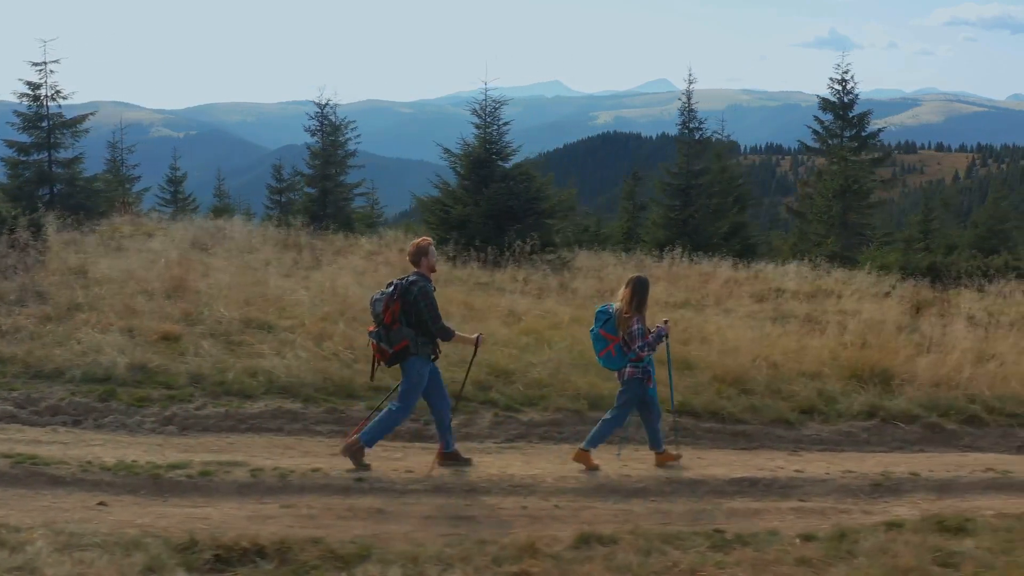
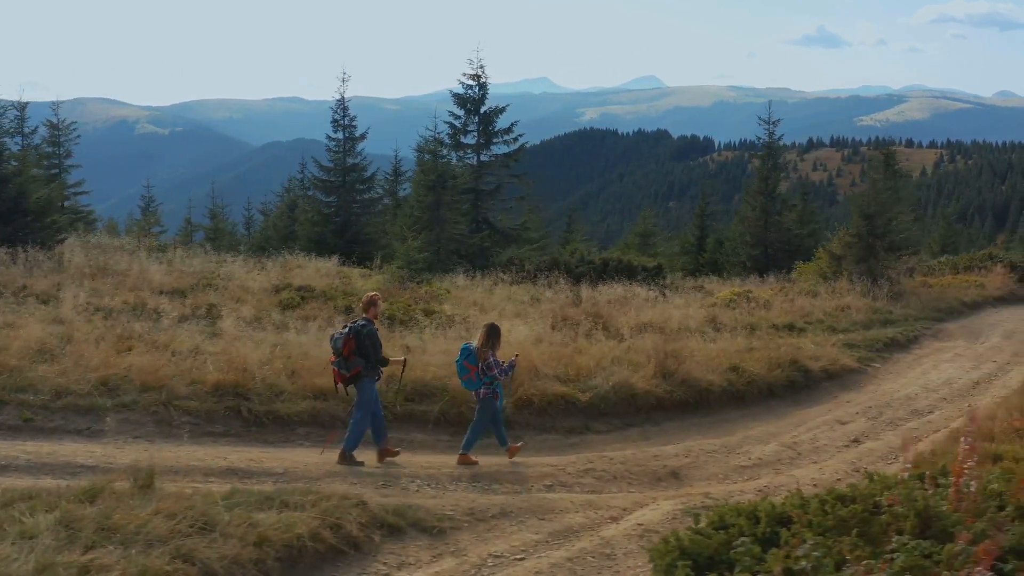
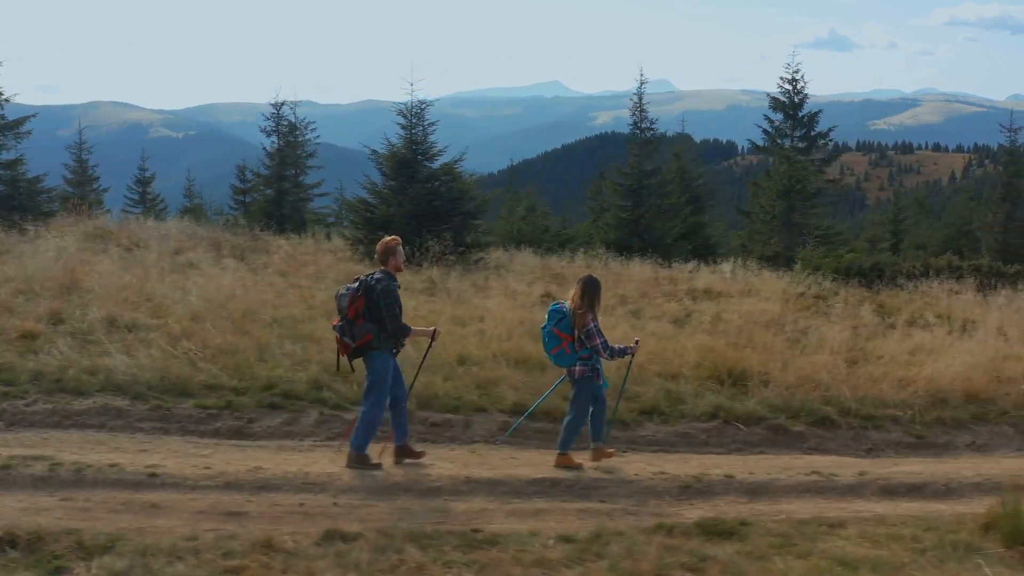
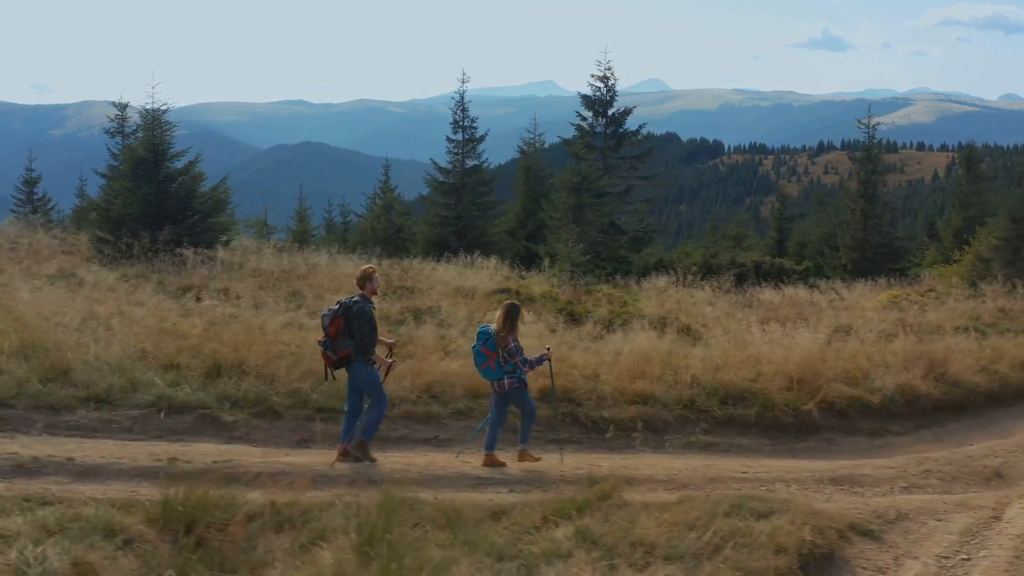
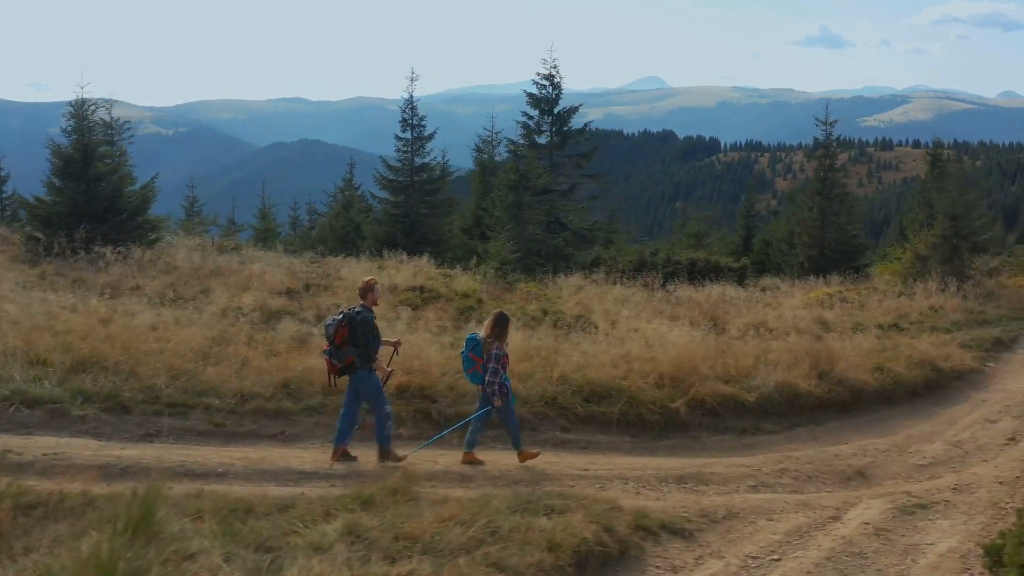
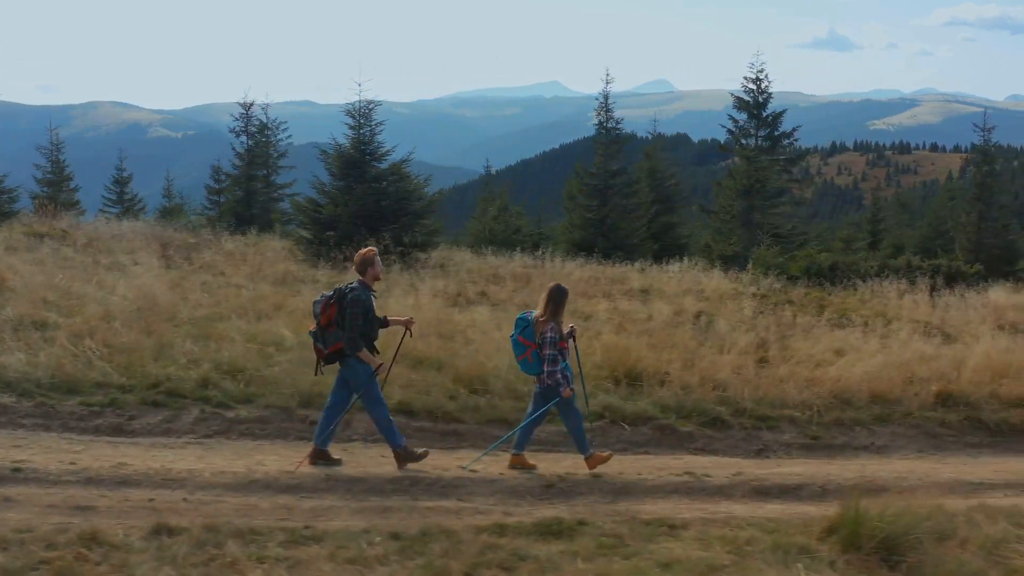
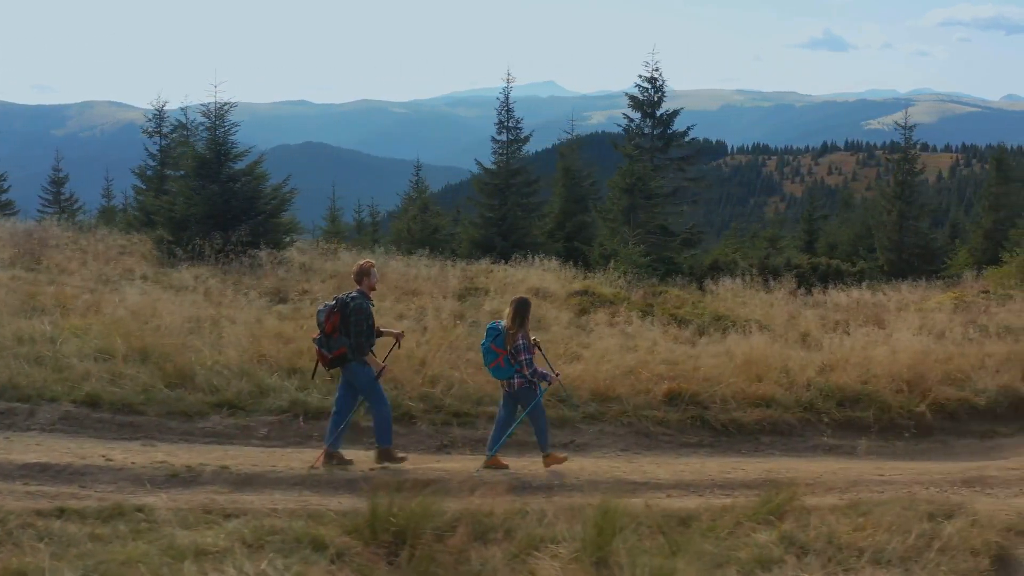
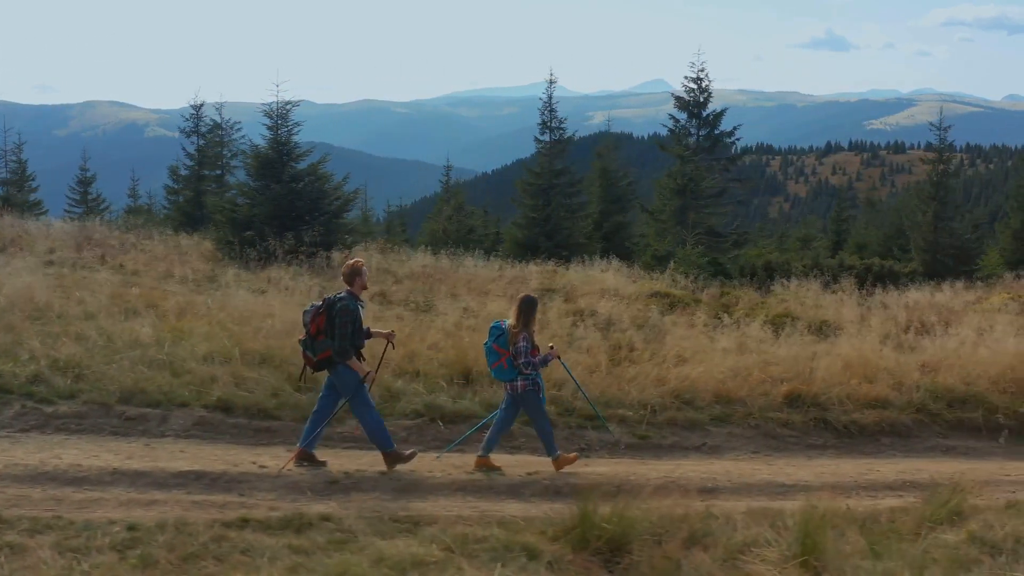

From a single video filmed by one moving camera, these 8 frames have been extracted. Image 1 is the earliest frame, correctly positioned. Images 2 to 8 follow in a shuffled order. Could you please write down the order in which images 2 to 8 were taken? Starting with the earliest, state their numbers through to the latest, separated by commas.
3, 6, 8, 7, 4, 5, 2
